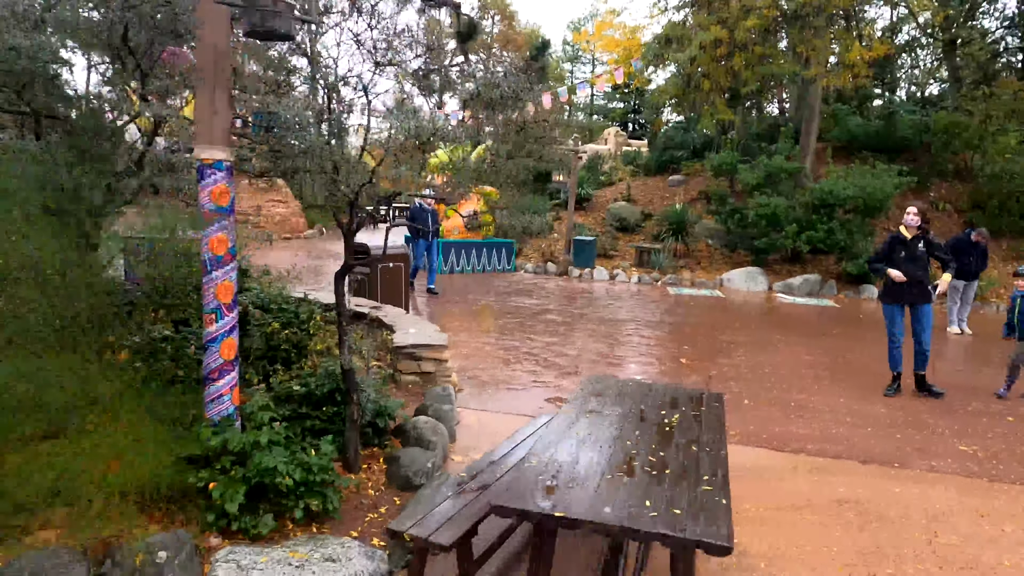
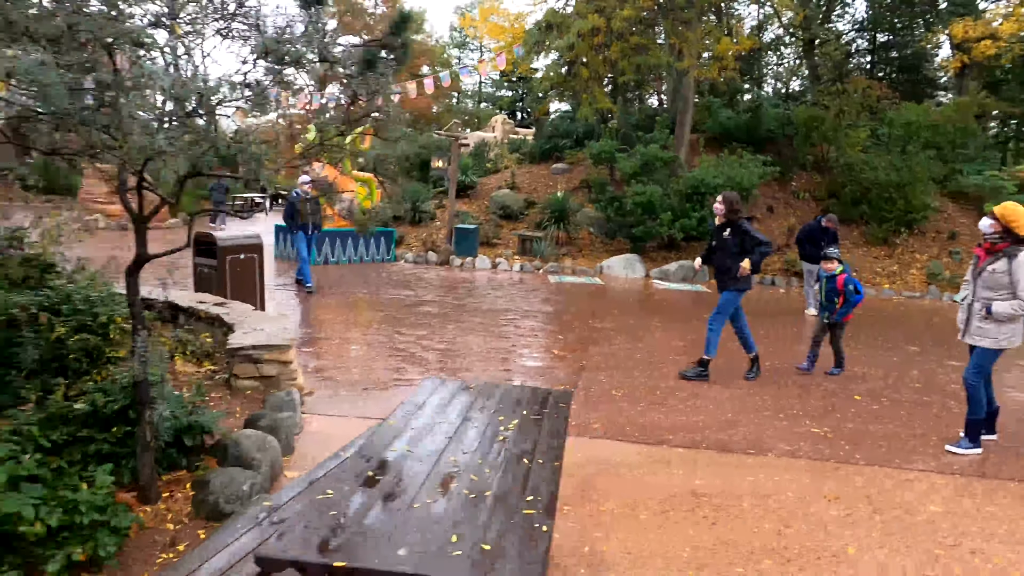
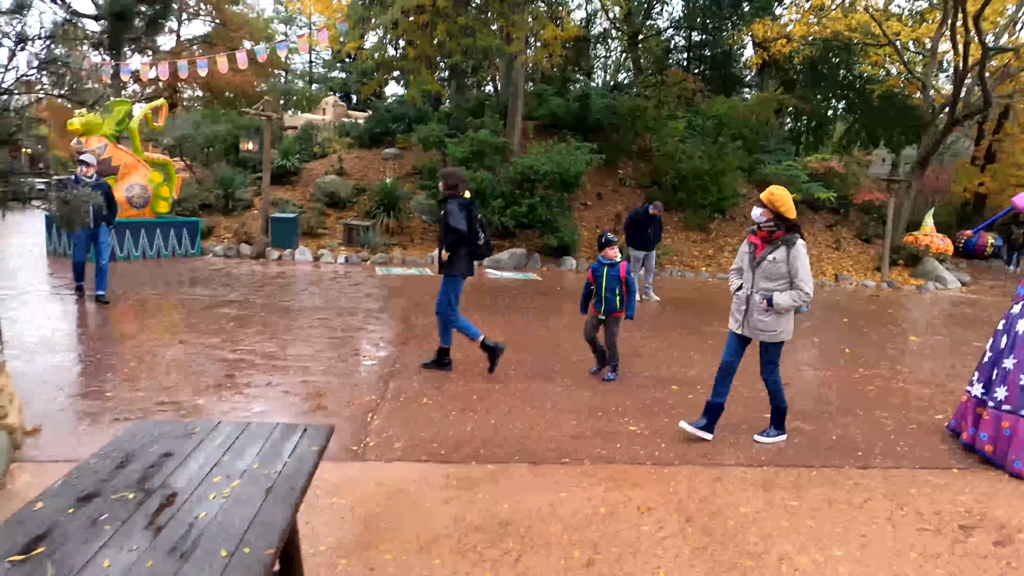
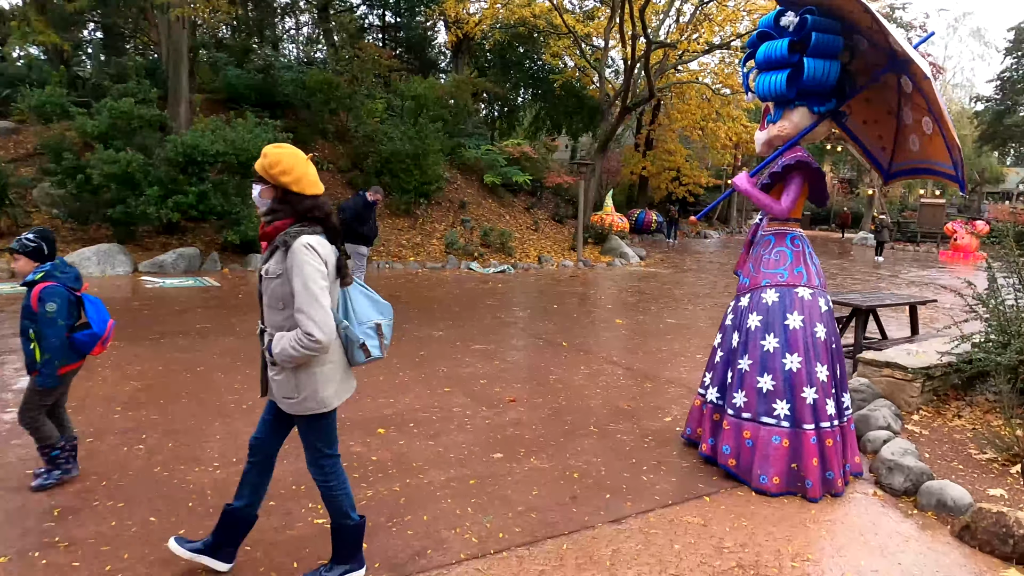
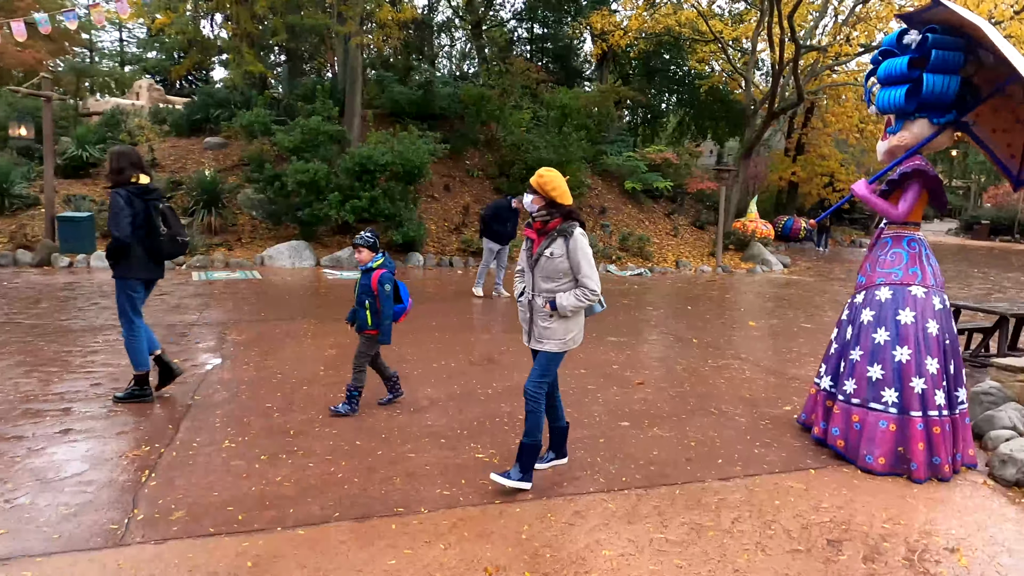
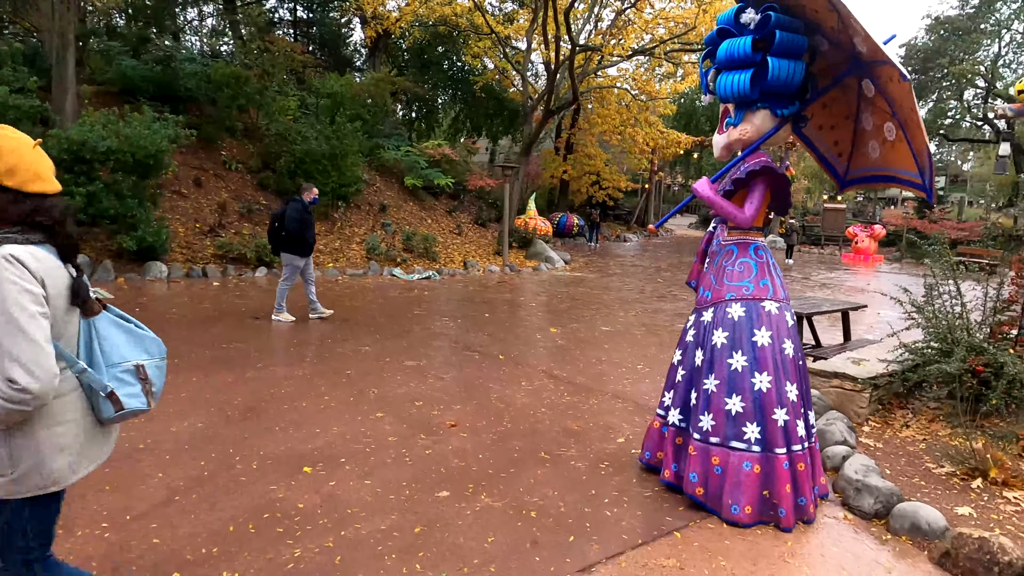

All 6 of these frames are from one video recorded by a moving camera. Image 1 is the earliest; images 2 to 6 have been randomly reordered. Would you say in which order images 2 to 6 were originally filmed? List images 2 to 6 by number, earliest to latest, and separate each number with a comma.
2, 3, 5, 4, 6
